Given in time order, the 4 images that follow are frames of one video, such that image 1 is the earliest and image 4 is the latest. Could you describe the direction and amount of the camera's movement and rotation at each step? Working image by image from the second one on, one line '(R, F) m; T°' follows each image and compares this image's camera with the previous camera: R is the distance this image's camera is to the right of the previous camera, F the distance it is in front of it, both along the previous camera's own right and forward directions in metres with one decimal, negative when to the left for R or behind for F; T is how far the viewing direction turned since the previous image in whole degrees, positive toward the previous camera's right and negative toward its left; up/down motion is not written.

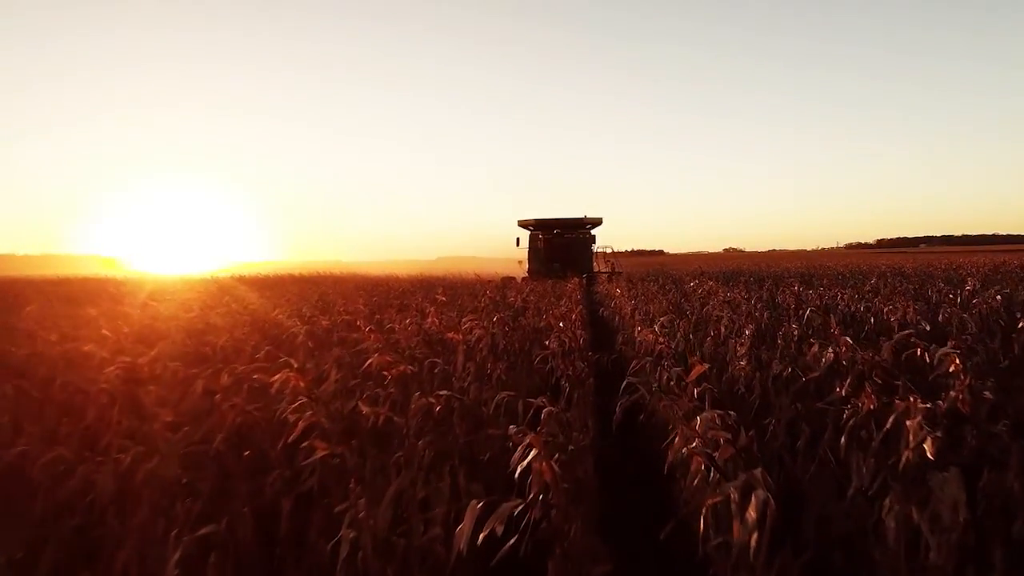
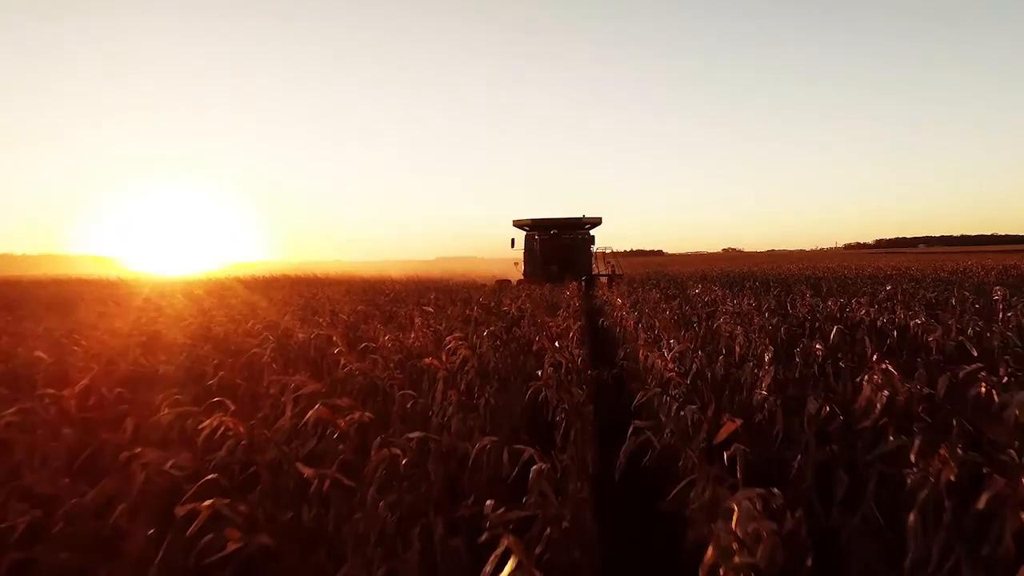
(+0.1, +0.8) m; 0°
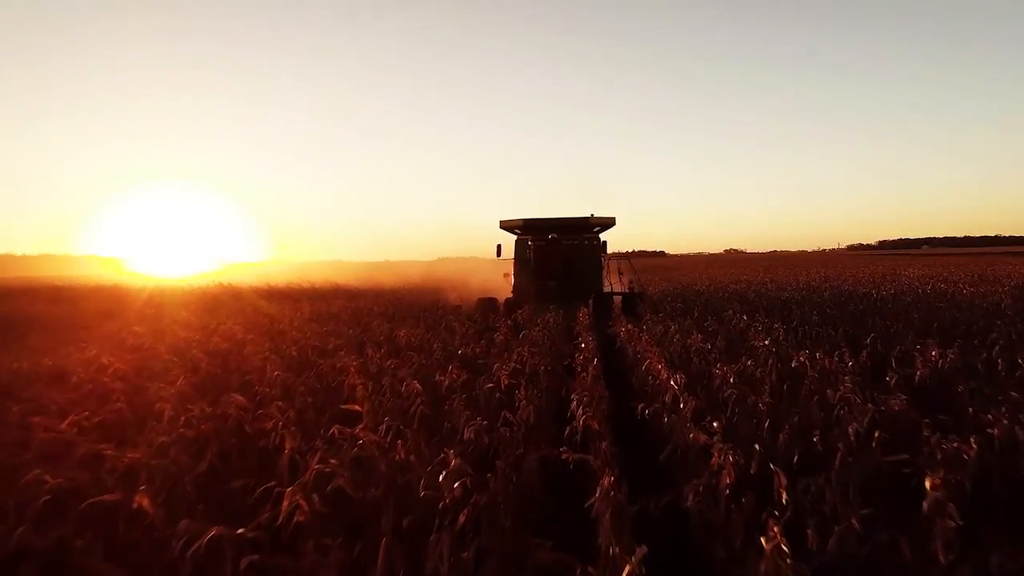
(+0.1, +3.9) m; 0°
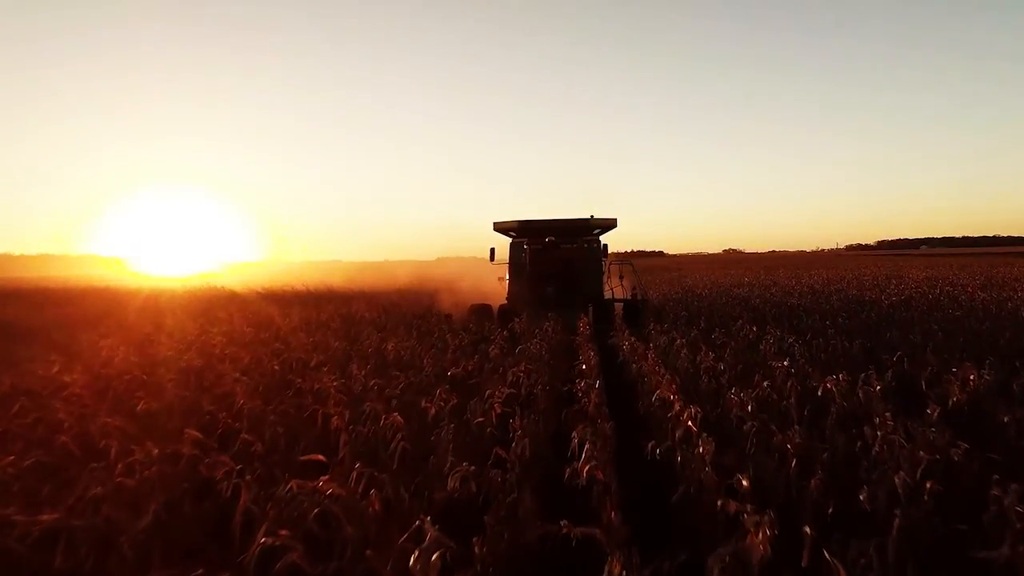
(+0.1, +0.8) m; 0°
